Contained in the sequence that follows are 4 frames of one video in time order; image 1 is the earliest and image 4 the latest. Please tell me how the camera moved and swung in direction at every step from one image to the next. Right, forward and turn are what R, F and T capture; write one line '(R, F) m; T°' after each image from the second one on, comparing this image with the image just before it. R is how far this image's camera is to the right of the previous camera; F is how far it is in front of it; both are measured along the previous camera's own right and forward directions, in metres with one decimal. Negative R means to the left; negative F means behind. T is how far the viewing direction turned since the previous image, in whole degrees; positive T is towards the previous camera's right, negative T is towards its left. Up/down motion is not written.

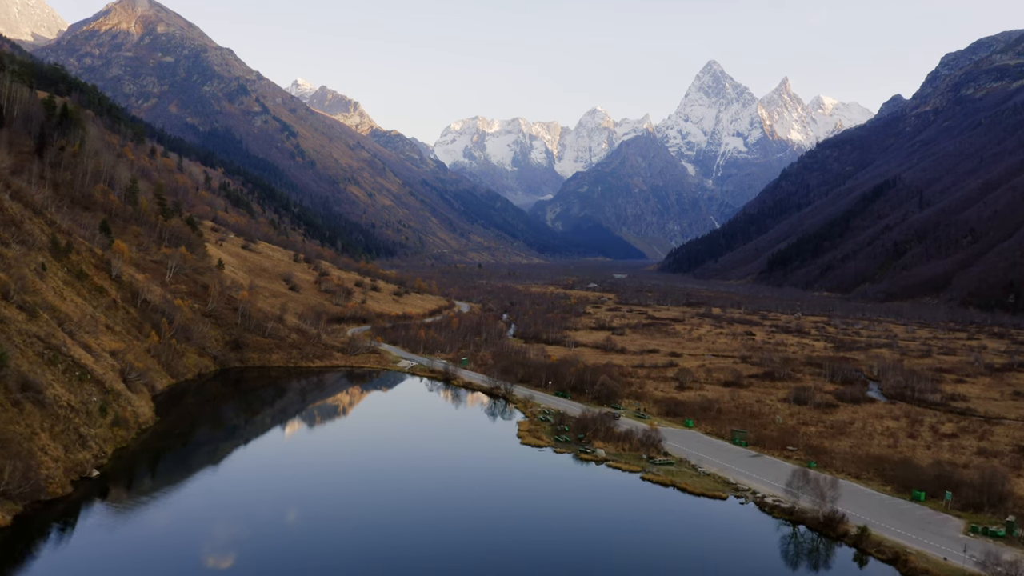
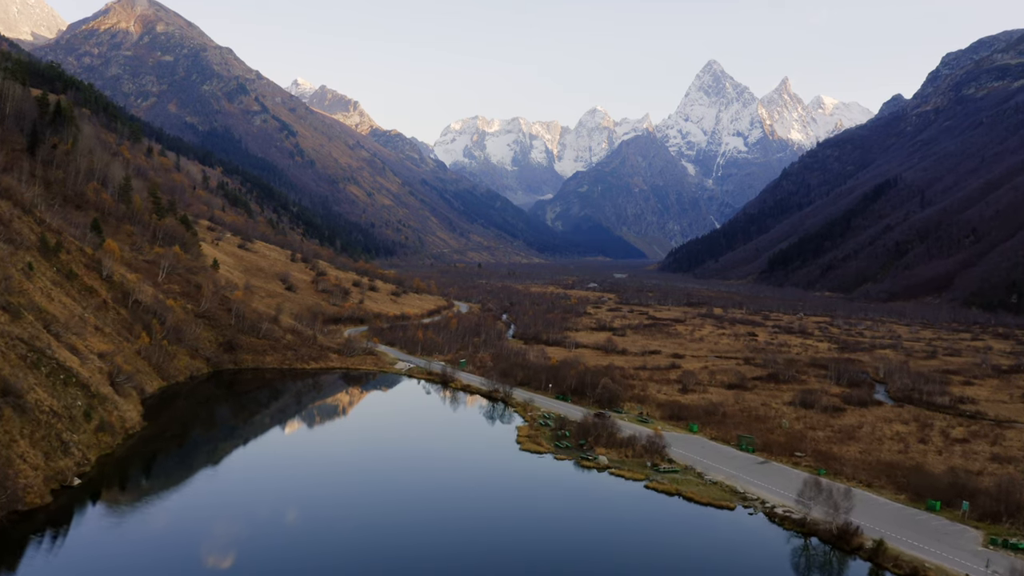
(+0.1, +1.8) m; 0°
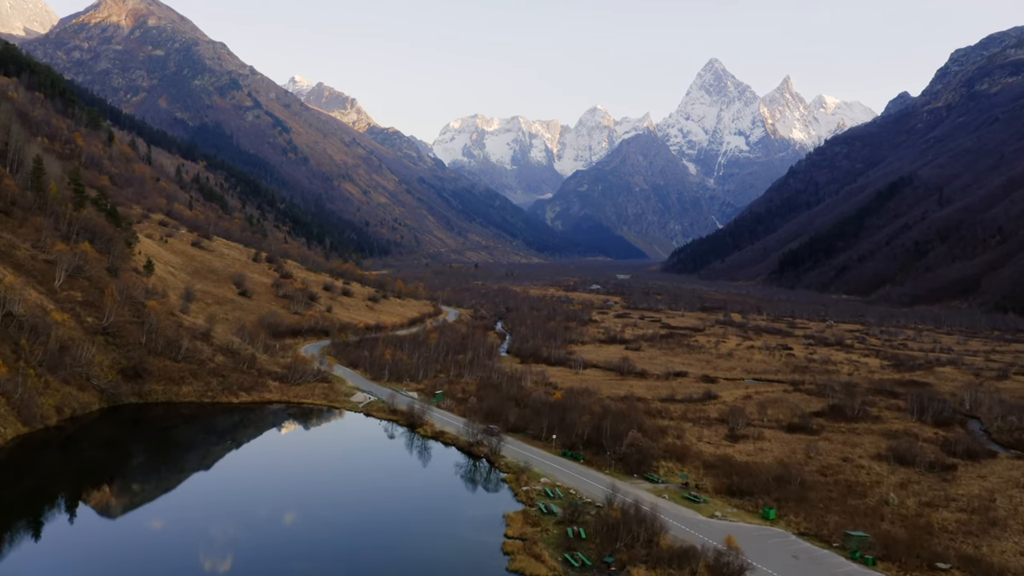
(+0.8, +19.3) m; 0°
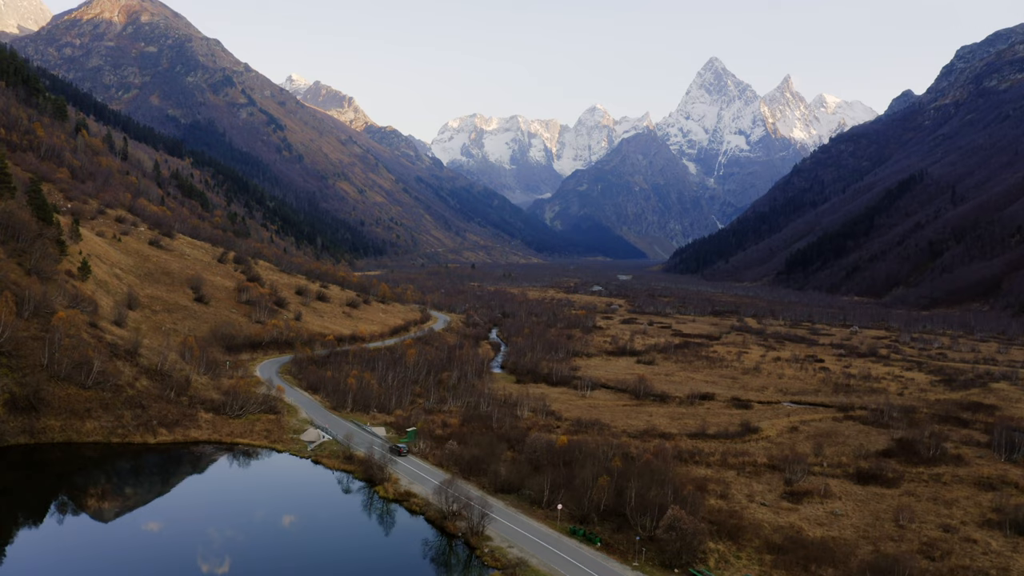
(+0.6, +13.4) m; 0°
